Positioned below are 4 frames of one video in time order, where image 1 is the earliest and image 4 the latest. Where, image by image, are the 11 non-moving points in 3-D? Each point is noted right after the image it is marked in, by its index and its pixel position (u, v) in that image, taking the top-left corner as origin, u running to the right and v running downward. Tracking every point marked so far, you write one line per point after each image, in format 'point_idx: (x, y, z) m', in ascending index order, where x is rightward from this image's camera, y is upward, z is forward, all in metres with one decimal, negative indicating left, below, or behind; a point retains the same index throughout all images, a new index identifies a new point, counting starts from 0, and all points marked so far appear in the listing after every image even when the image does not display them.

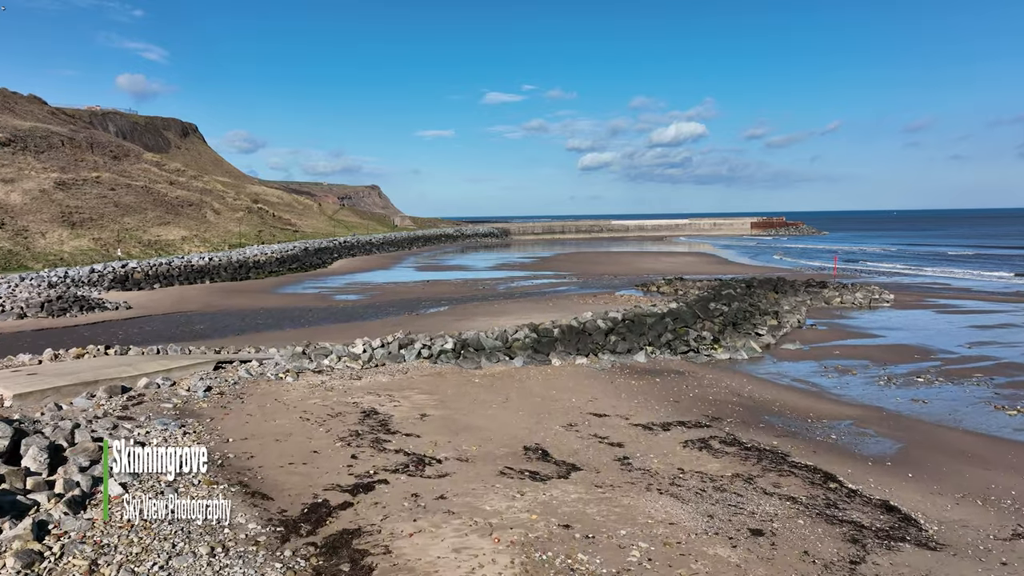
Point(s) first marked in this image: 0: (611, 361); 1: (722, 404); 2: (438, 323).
0: (+1.5, -1.1, +10.8) m
1: (+2.5, -1.4, +8.5) m
2: (-1.6, -0.7, +15.7) m
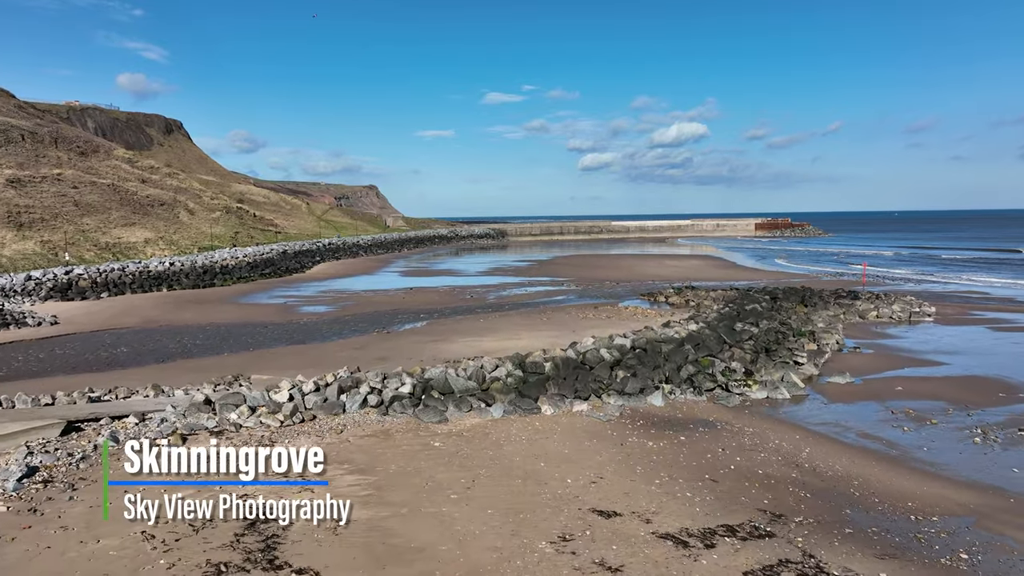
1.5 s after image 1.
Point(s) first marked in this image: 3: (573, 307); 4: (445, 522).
0: (+1.3, -1.4, +8.3) m
1: (+2.2, -1.6, +6.0) m
2: (-1.9, -1.0, +13.2) m
3: (+1.6, -0.5, +19.1) m
4: (-0.5, -1.6, +4.9) m
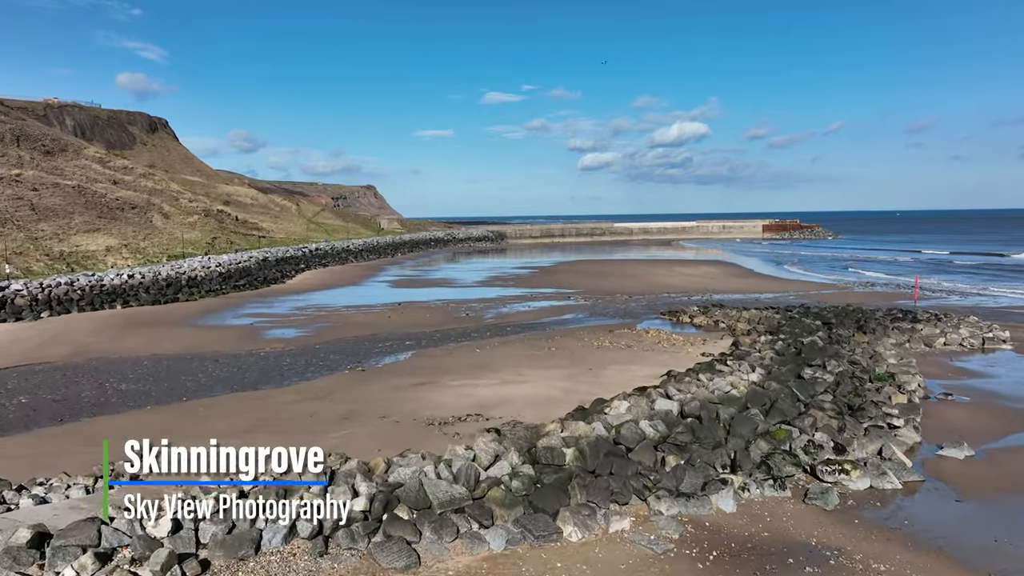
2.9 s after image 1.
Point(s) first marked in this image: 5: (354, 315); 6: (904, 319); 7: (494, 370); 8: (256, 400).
0: (+1.3, -1.8, +5.6) m
1: (+2.3, -2.1, +3.3) m
2: (-1.8, -1.5, +10.5) m
3: (+1.7, -1.0, +16.4) m
4: (-0.4, -2.1, +2.2) m
5: (-4.2, -0.7, +19.0) m
6: (+8.9, -0.7, +16.3) m
7: (-0.3, -1.3, +11.8) m
8: (-3.5, -1.5, +9.8) m
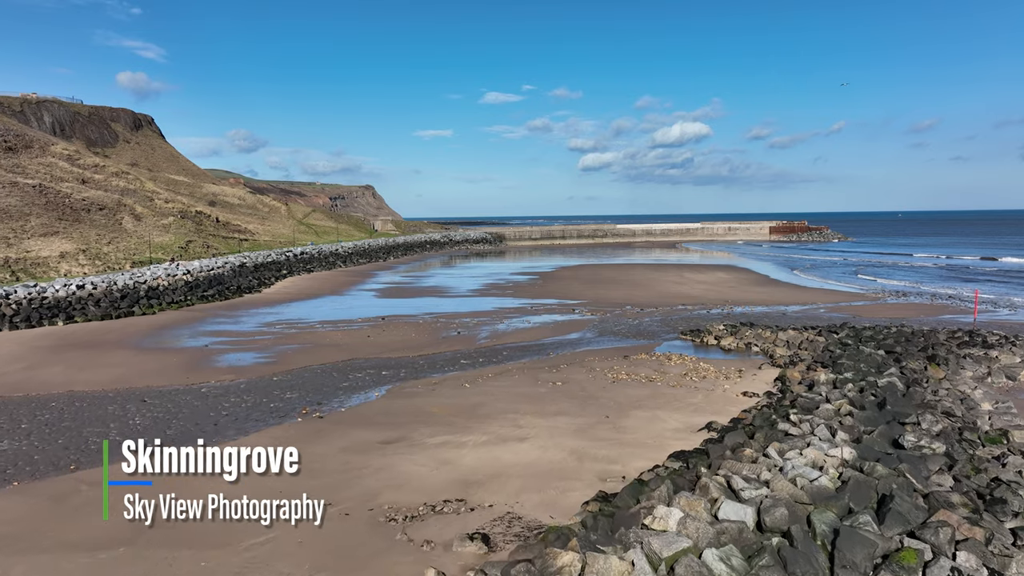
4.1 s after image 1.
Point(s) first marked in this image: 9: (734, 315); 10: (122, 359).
0: (+1.3, -2.2, +3.2) m
1: (+2.2, -2.4, +0.8) m
2: (-1.9, -1.8, +8.0) m
3: (+1.6, -1.3, +14.0) m
4: (-0.4, -2.4, -0.2) m
5: (-4.2, -1.1, +16.6) m
6: (+8.8, -1.0, +13.8) m
7: (-0.3, -1.7, +9.3) m
8: (-3.5, -1.9, +7.4) m
9: (+6.3, -0.6, +20.1) m
10: (-7.4, -1.3, +13.7) m
